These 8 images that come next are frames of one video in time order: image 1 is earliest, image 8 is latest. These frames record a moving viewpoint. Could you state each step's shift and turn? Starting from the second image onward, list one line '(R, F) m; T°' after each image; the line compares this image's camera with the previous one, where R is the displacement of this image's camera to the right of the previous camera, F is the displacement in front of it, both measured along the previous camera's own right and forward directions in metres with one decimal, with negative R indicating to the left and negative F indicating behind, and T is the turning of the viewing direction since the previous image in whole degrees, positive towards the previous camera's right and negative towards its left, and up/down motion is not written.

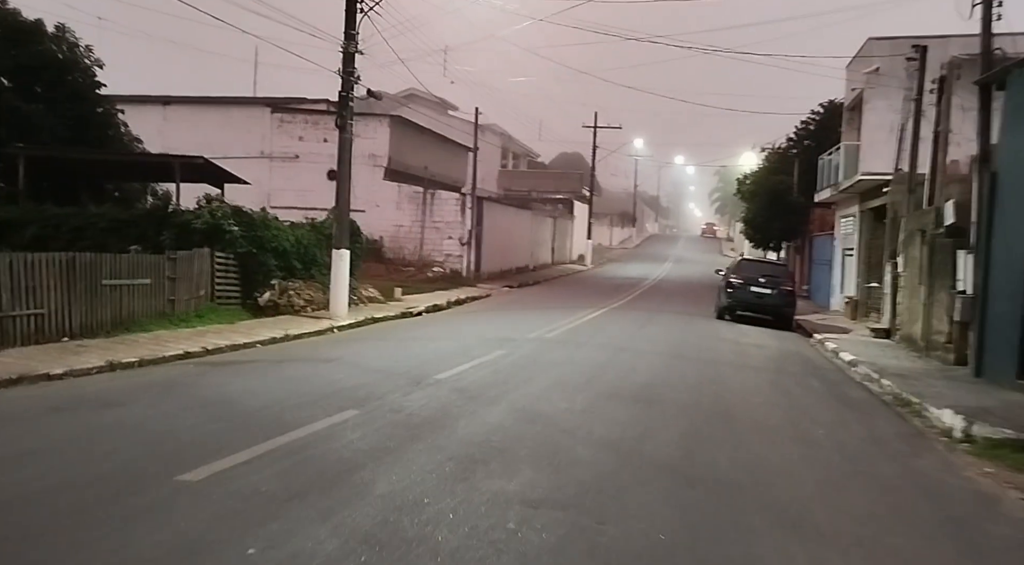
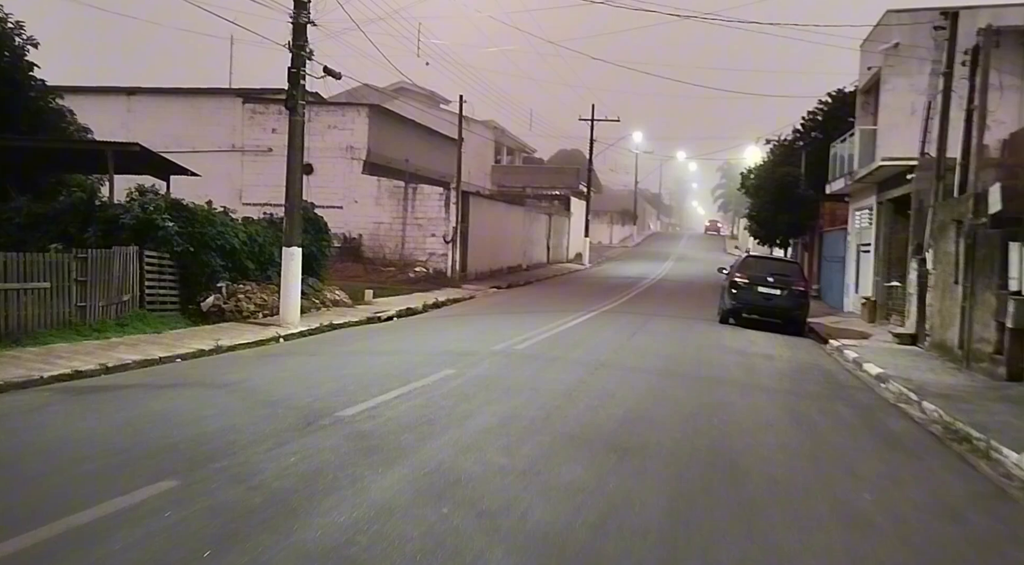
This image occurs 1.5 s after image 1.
(+0.6, +2.5) m; 0°
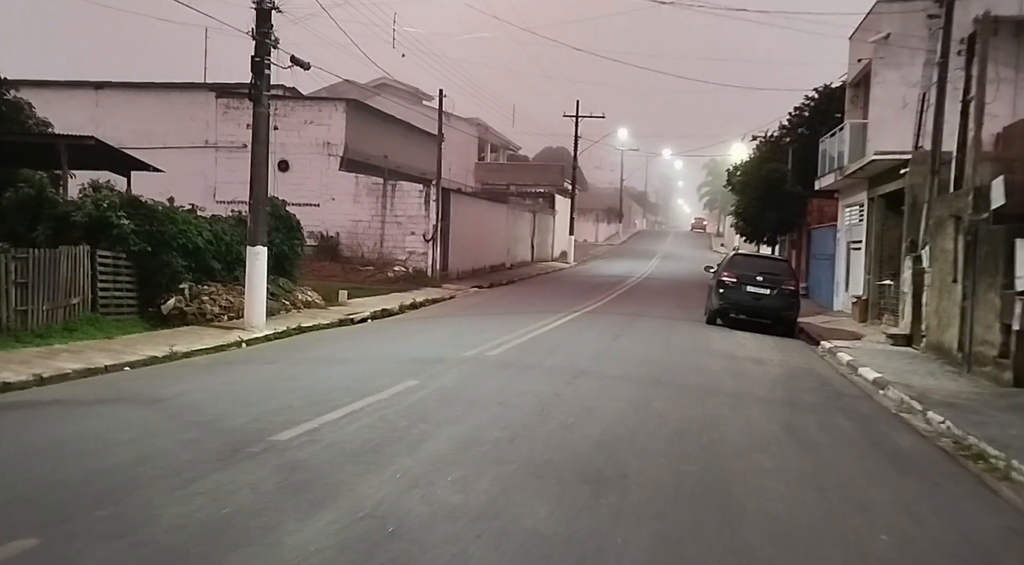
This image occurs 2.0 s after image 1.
(+0.2, +0.9) m; +1°
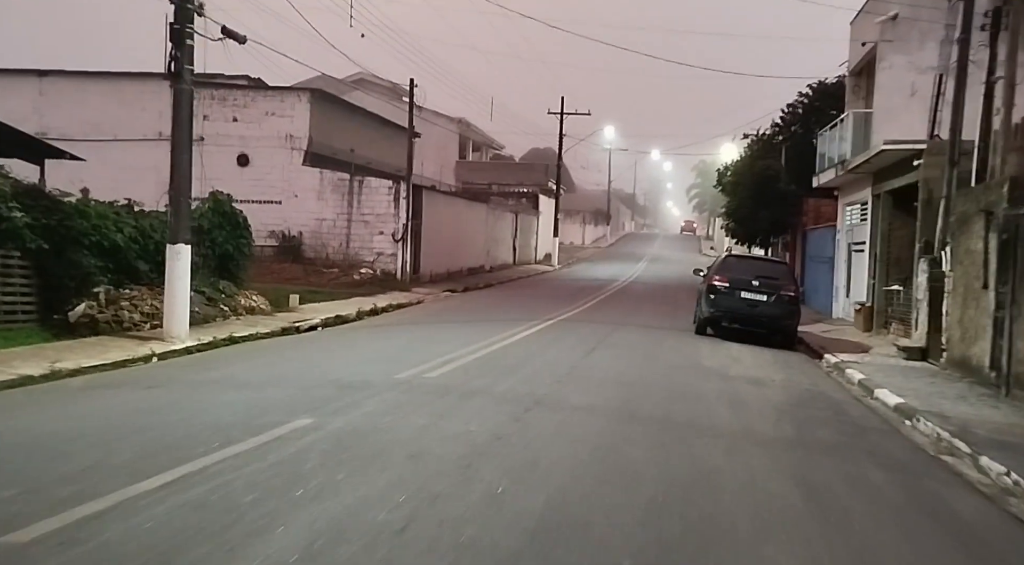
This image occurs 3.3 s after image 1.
(+0.5, +2.3) m; +1°
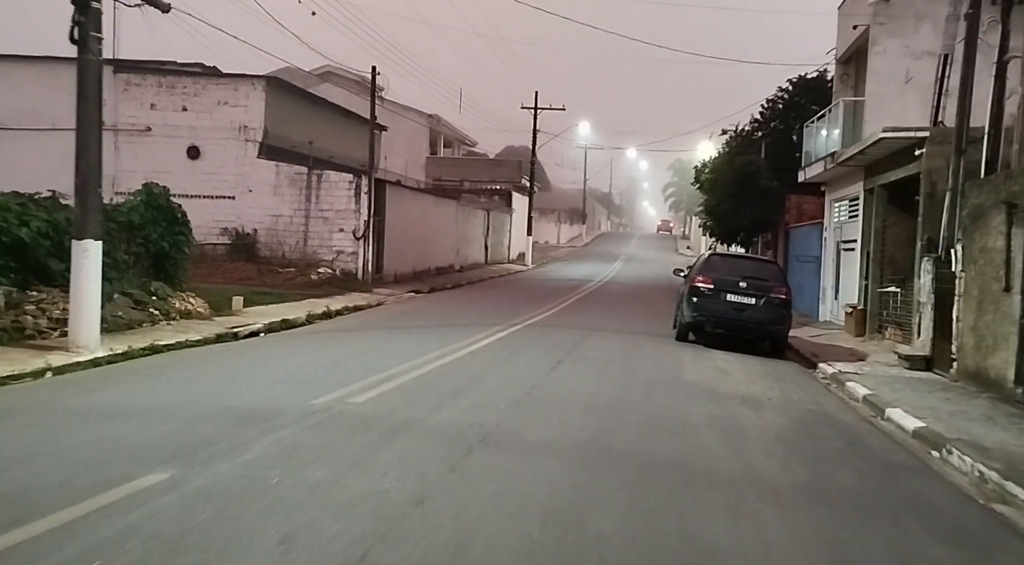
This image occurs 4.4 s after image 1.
(+0.3, +1.8) m; +1°
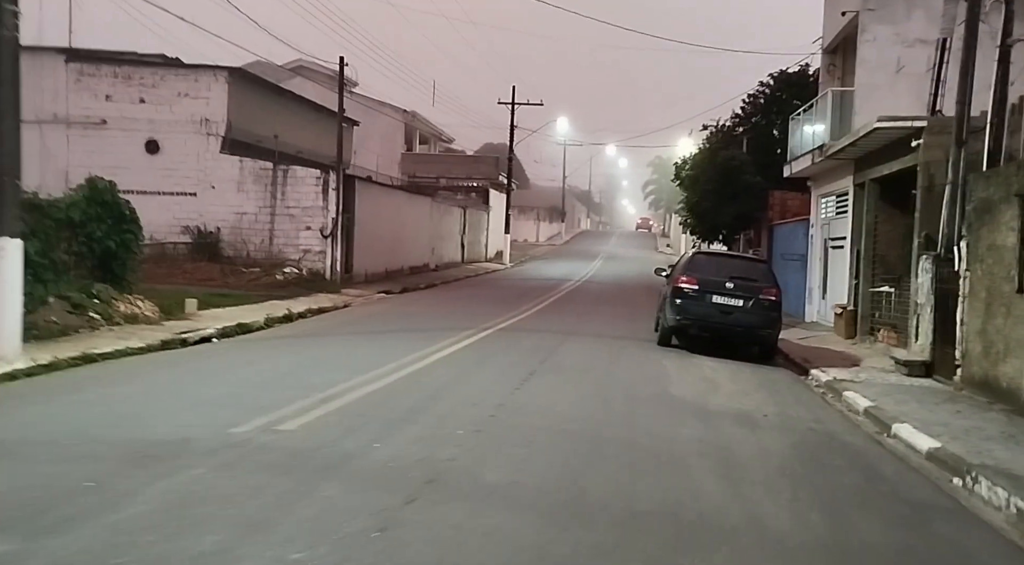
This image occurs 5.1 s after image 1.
(+0.2, +1.2) m; +1°
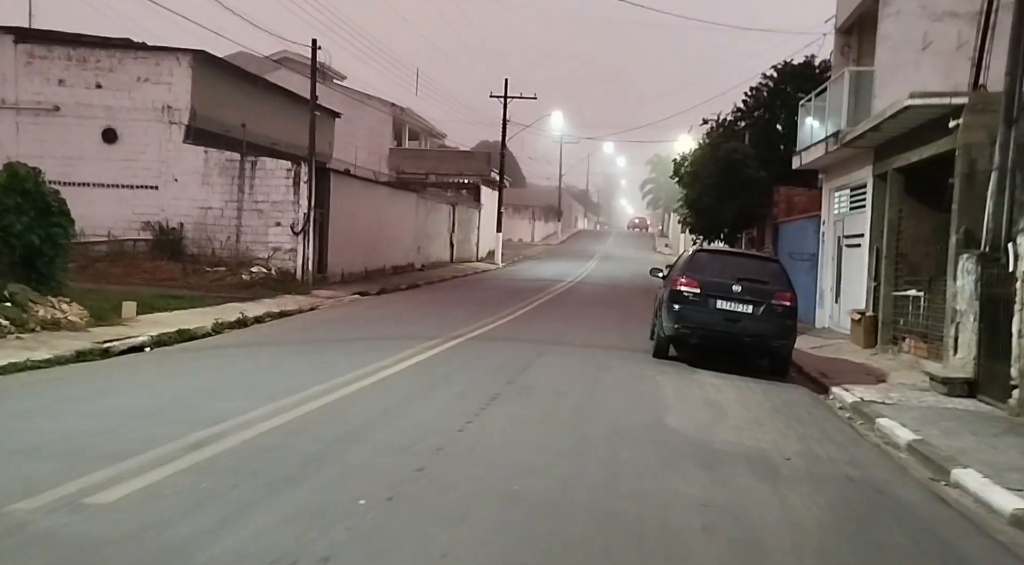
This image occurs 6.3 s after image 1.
(+0.4, +2.1) m; 0°
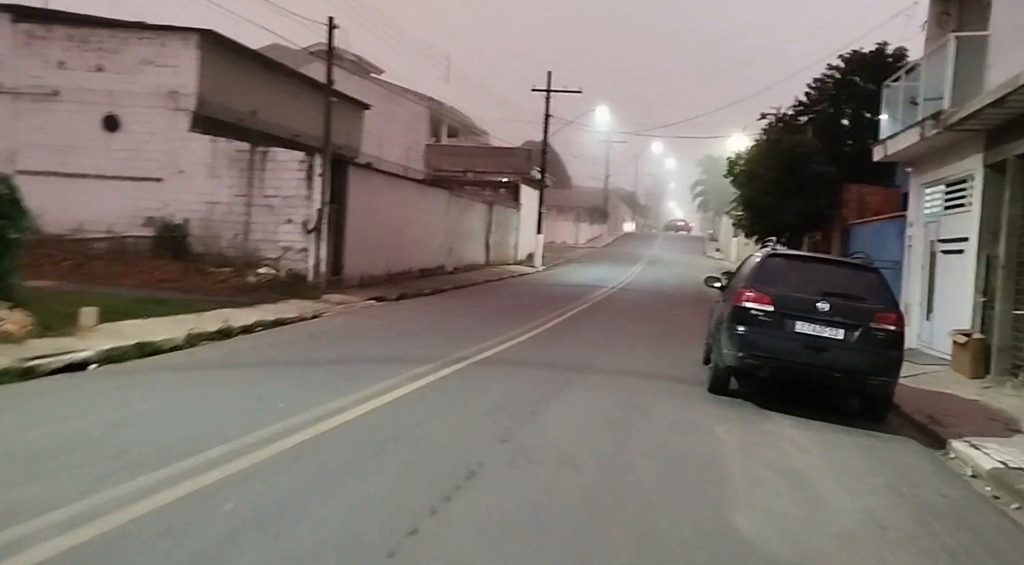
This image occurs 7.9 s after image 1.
(+0.3, +2.8) m; -3°
